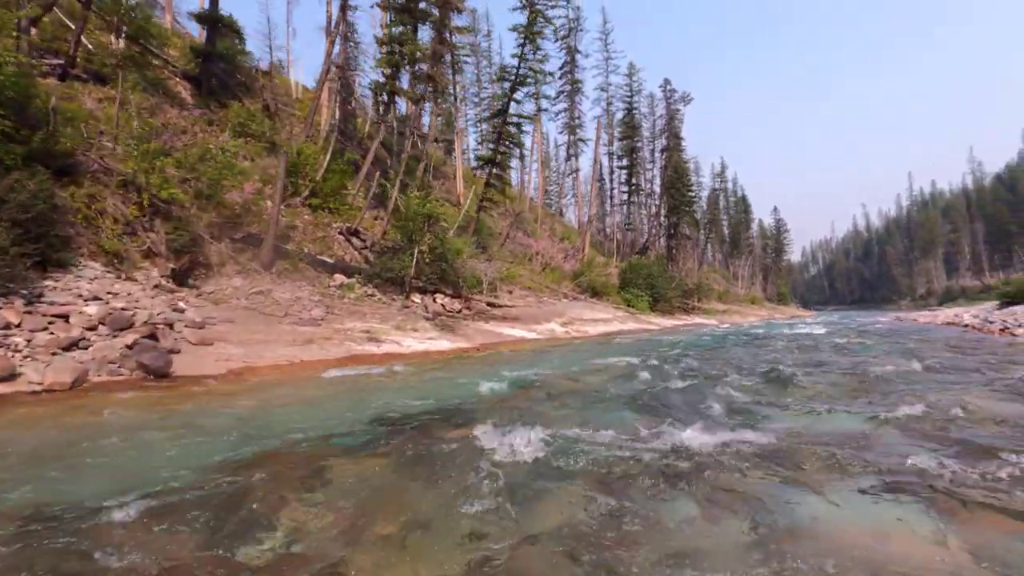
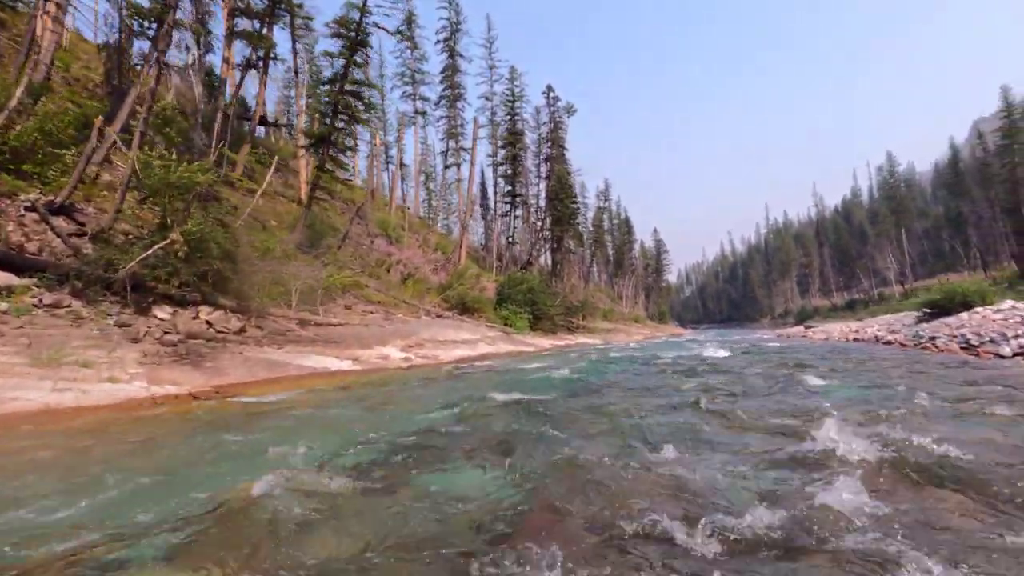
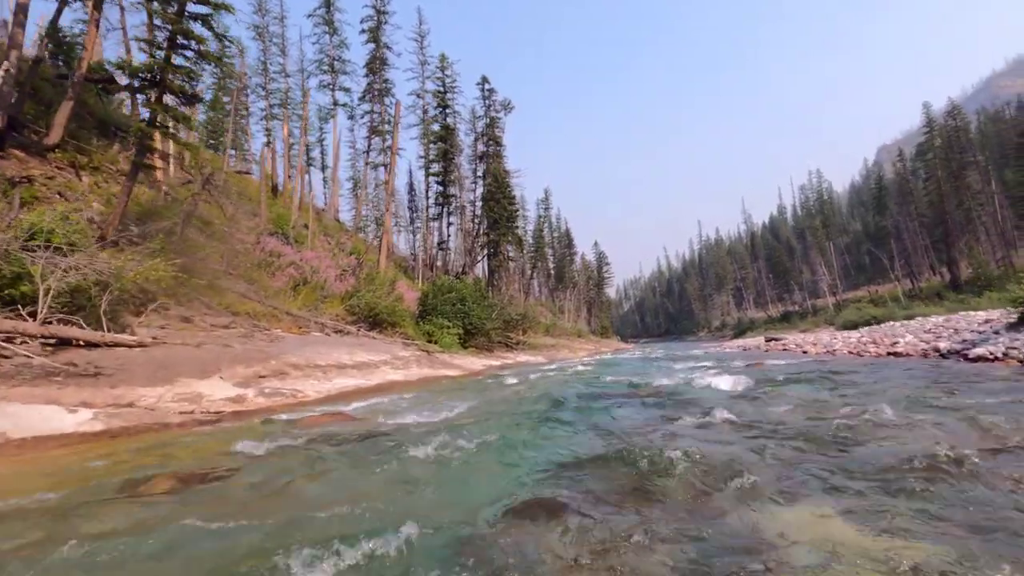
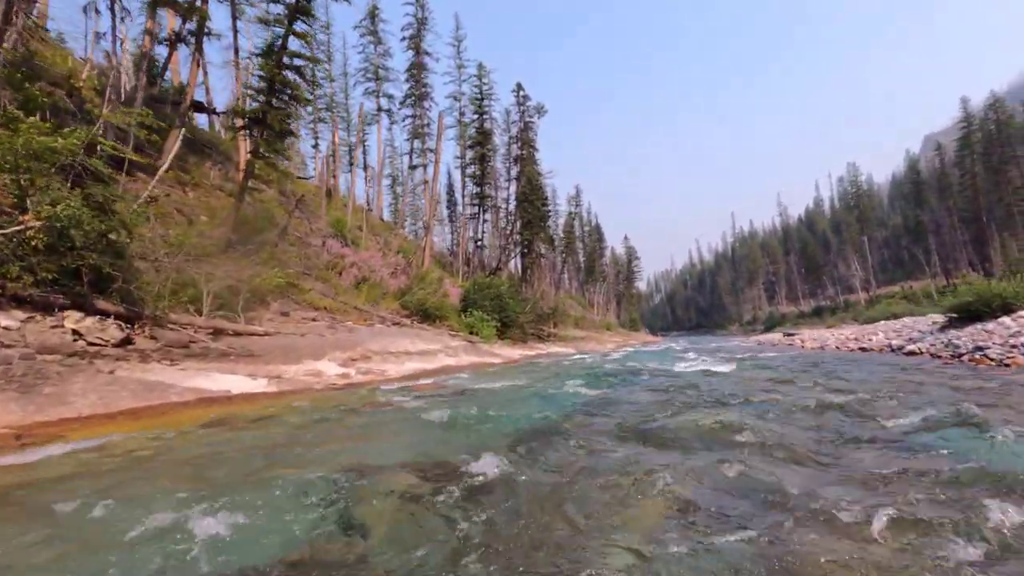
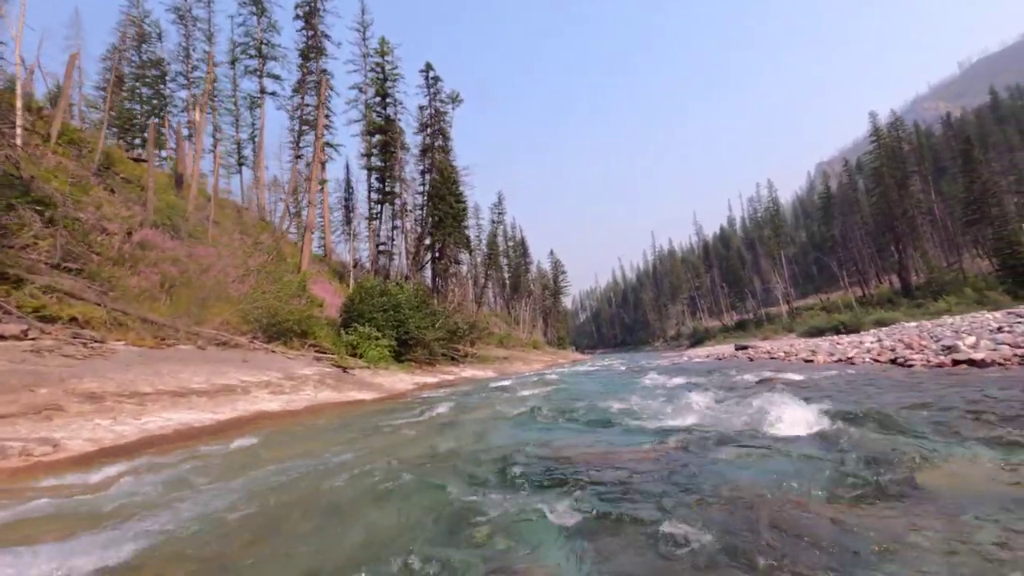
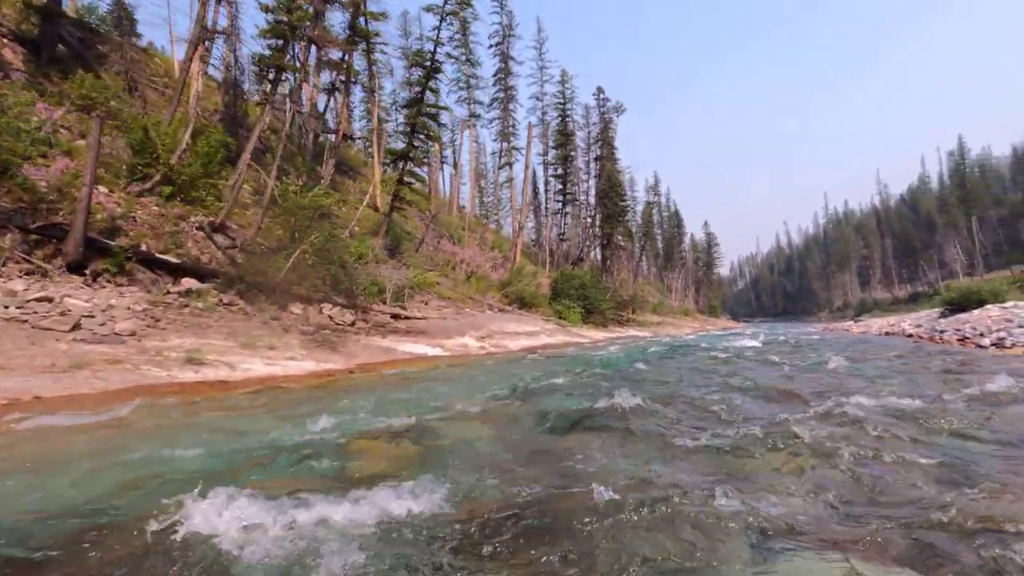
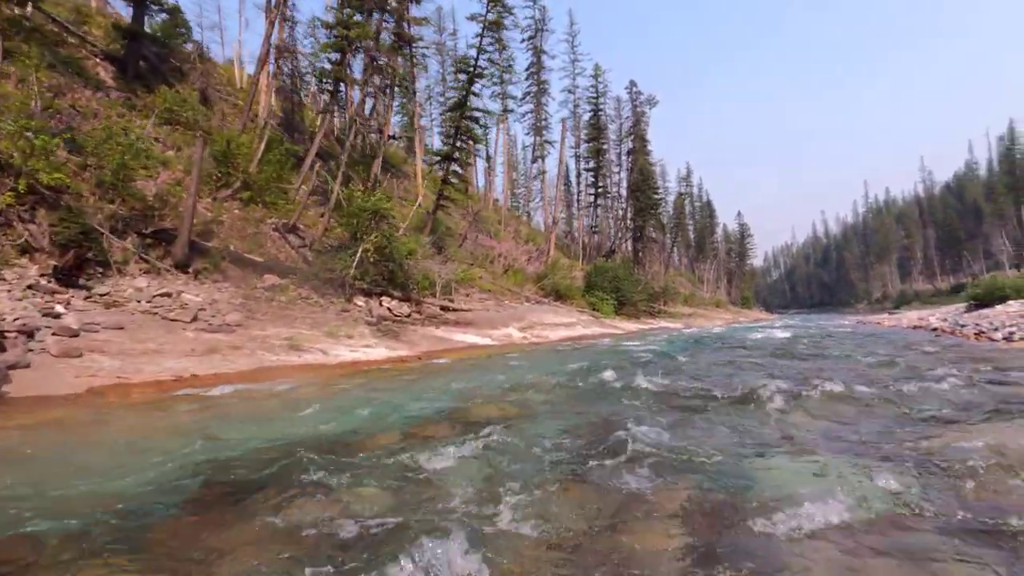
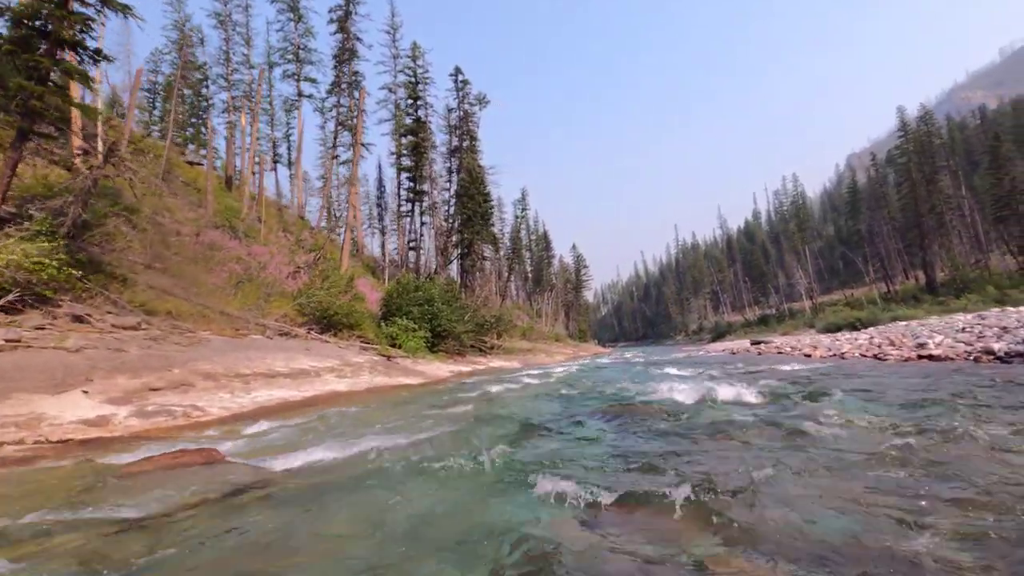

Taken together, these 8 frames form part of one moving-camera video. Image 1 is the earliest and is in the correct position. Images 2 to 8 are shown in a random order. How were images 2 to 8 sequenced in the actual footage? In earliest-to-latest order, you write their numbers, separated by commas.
7, 6, 2, 4, 3, 8, 5
